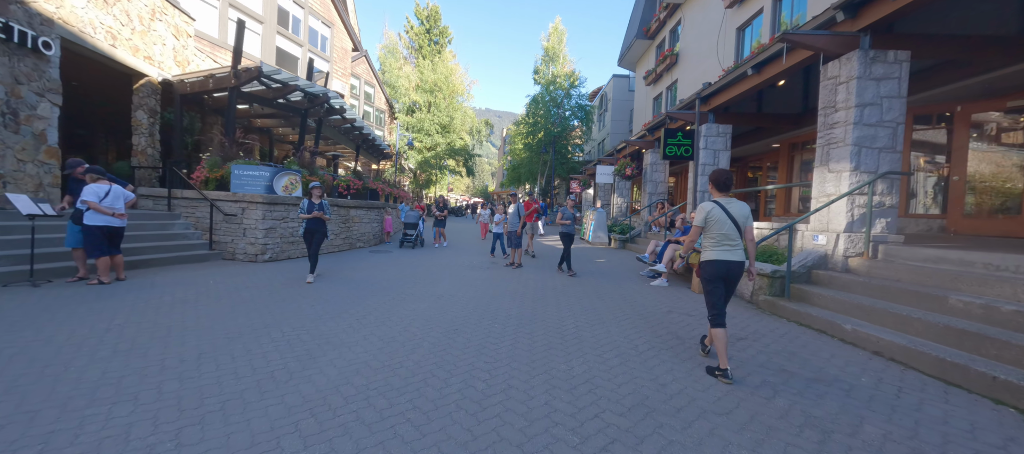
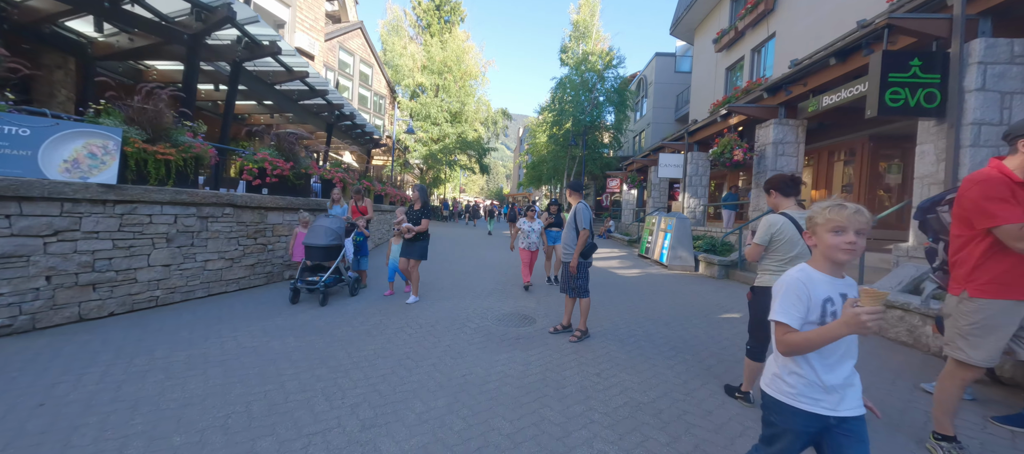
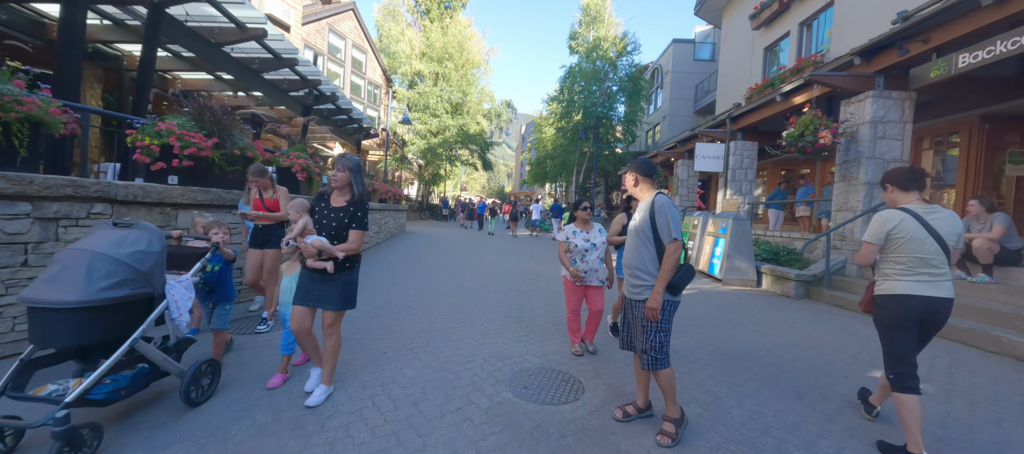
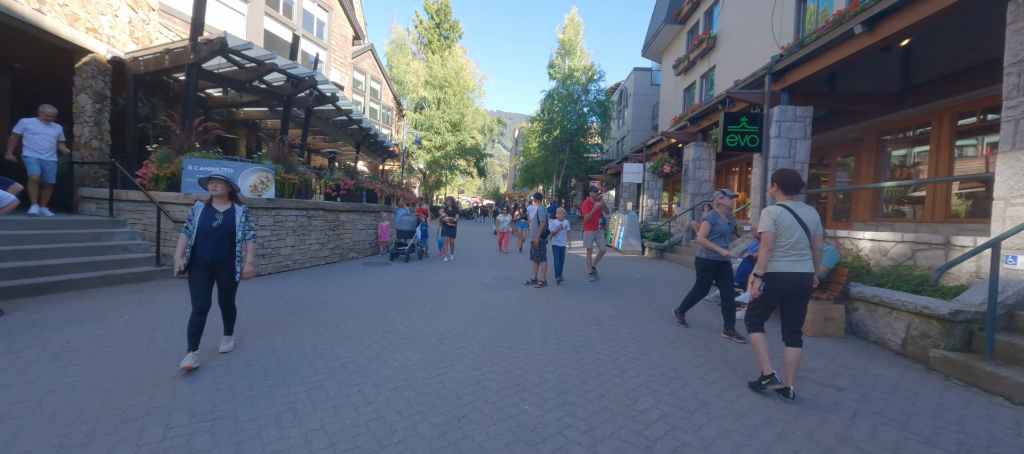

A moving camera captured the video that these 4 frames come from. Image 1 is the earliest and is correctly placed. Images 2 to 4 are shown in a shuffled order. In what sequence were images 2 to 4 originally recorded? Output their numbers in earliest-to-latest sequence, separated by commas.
4, 2, 3
